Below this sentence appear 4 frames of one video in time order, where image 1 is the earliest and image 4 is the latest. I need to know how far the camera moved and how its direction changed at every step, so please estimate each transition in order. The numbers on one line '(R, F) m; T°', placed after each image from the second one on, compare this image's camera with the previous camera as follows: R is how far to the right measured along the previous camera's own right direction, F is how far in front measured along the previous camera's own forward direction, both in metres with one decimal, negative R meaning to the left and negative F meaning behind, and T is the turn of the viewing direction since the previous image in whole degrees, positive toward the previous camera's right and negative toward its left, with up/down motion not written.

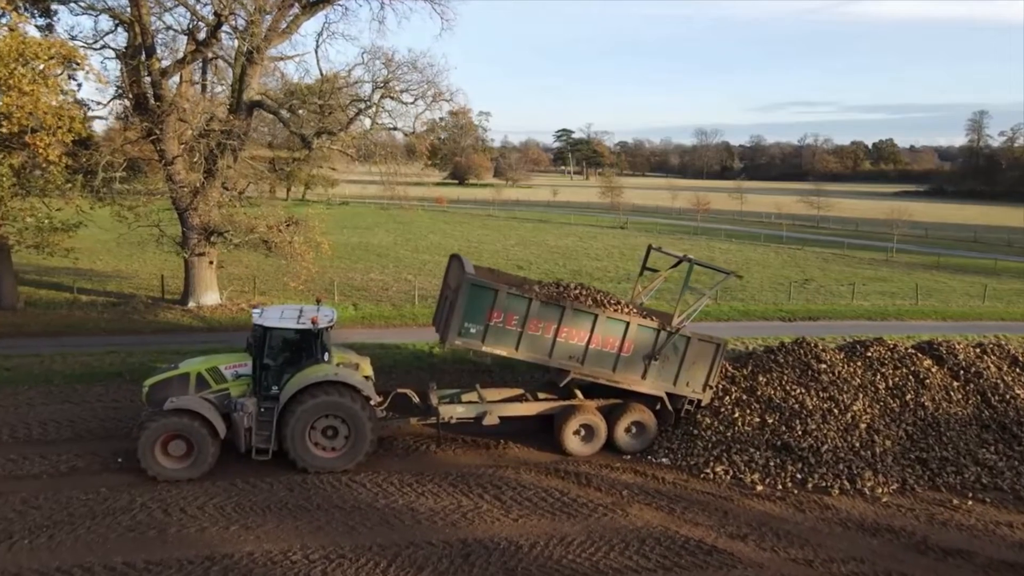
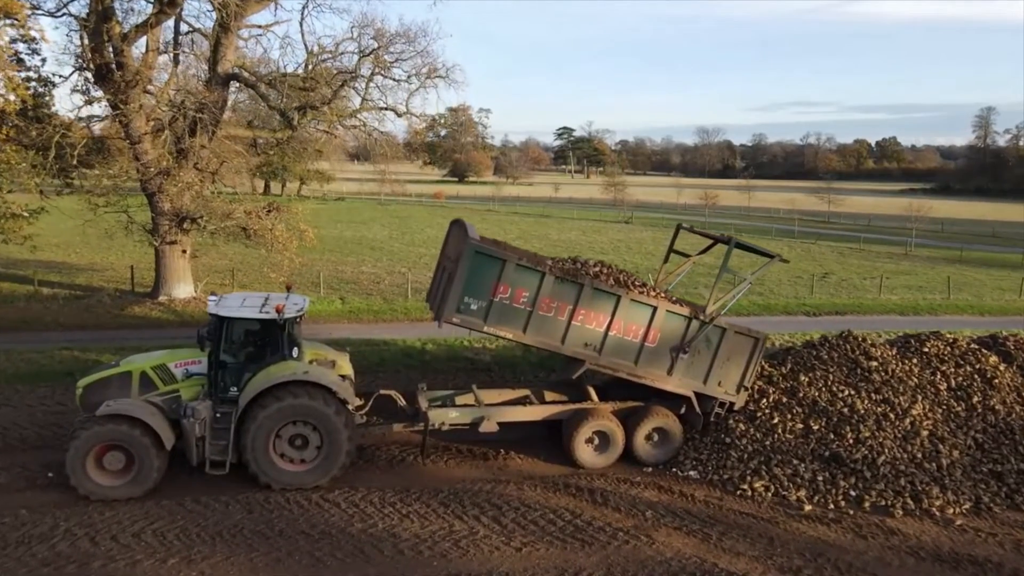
(0.0, +1.6) m; 0°
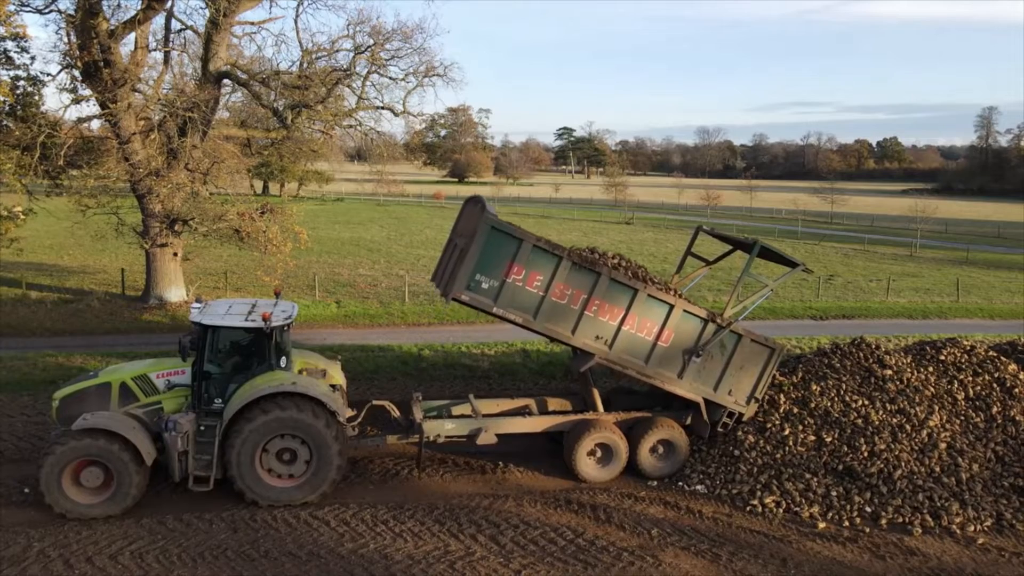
(0.0, +0.4) m; 0°
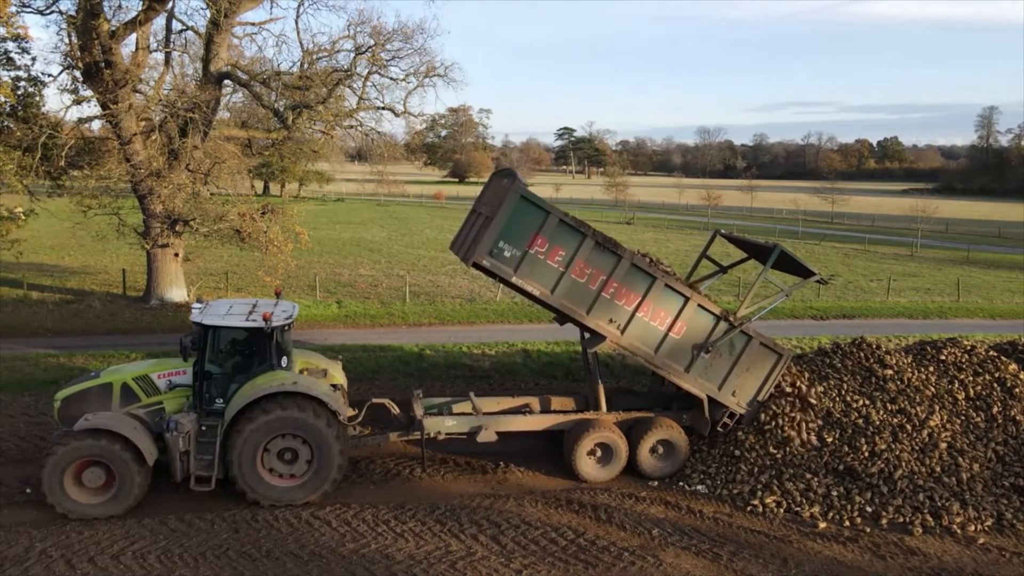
(0.0, 0.0) m; 0°
